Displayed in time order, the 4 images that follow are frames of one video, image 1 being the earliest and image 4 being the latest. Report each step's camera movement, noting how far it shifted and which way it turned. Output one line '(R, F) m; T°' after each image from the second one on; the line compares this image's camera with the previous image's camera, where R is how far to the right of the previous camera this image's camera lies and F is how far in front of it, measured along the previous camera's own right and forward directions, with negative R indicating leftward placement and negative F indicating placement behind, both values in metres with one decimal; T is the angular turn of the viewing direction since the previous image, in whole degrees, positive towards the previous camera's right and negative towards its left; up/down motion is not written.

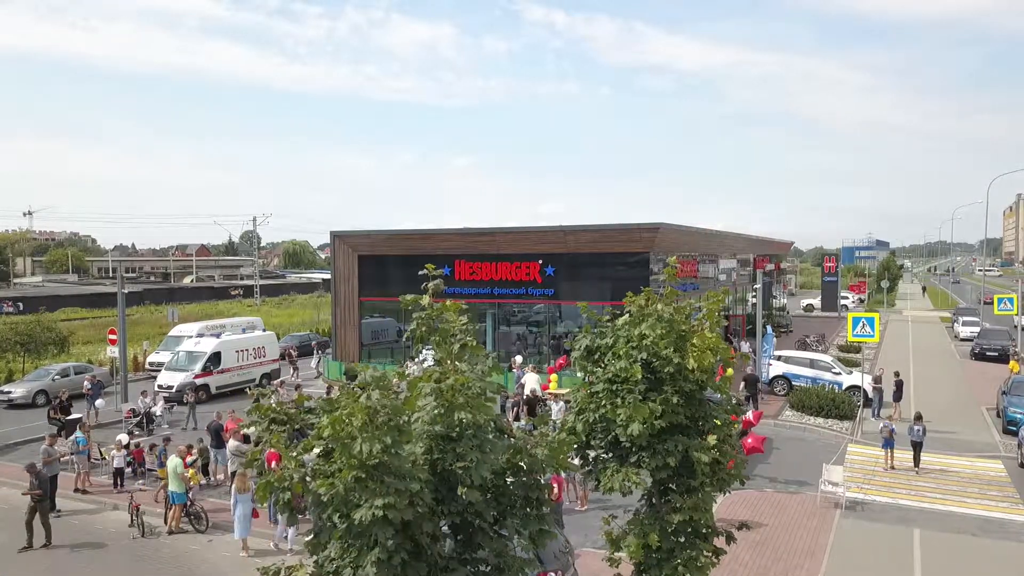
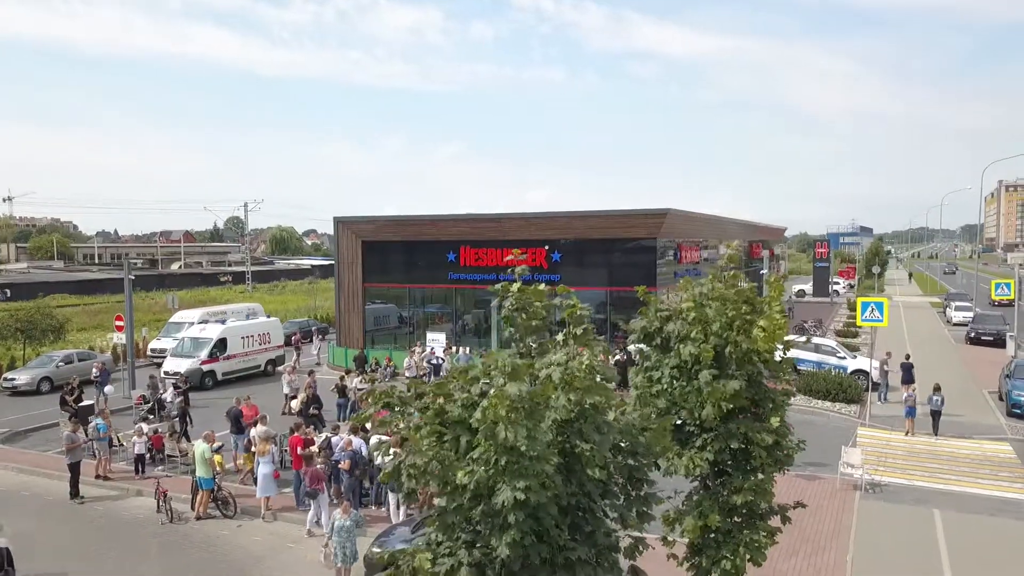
(-0.7, 0.0) m; +1°
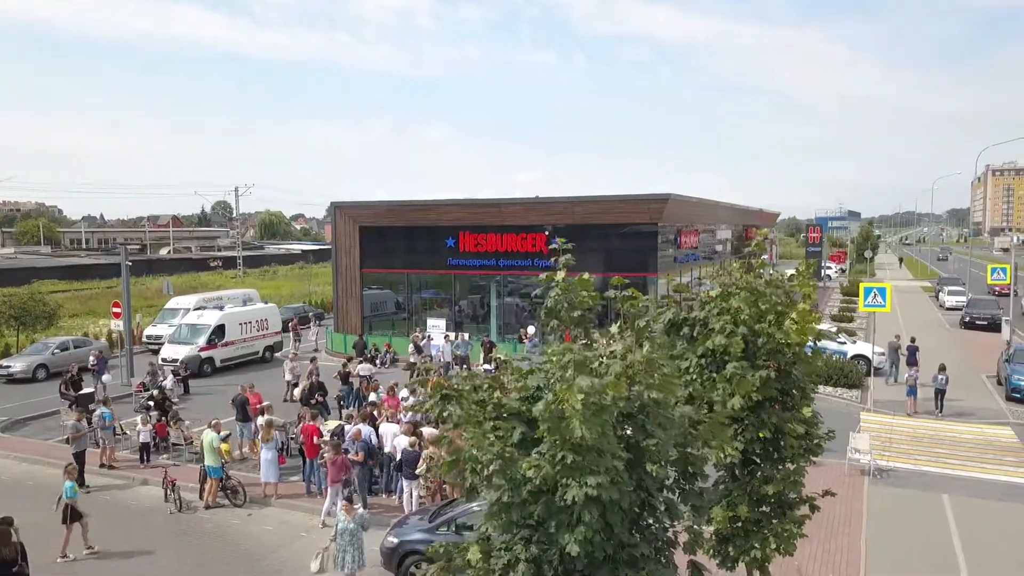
(-0.4, +0.1) m; +1°
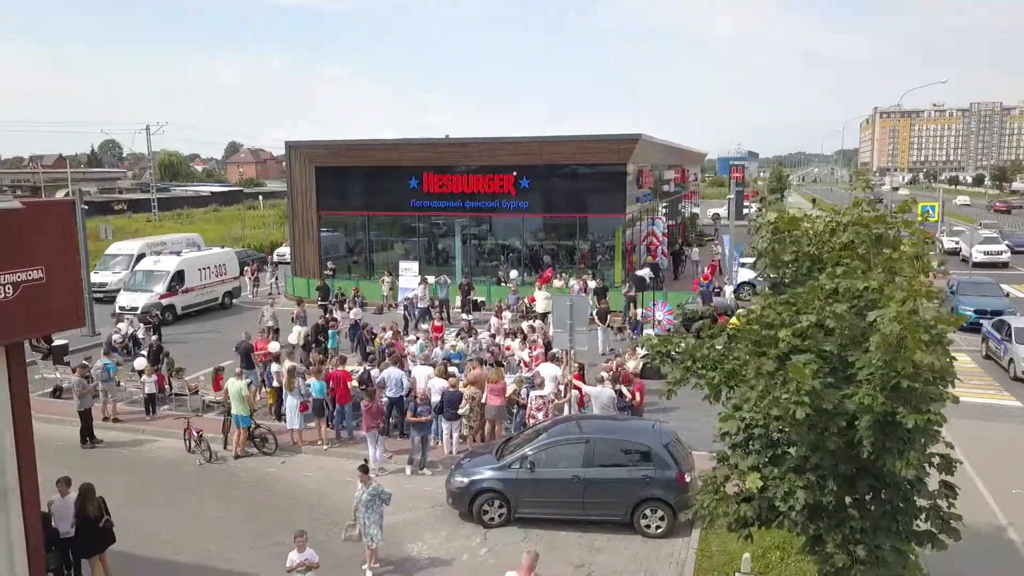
(-2.0, +0.1) m; +6°
